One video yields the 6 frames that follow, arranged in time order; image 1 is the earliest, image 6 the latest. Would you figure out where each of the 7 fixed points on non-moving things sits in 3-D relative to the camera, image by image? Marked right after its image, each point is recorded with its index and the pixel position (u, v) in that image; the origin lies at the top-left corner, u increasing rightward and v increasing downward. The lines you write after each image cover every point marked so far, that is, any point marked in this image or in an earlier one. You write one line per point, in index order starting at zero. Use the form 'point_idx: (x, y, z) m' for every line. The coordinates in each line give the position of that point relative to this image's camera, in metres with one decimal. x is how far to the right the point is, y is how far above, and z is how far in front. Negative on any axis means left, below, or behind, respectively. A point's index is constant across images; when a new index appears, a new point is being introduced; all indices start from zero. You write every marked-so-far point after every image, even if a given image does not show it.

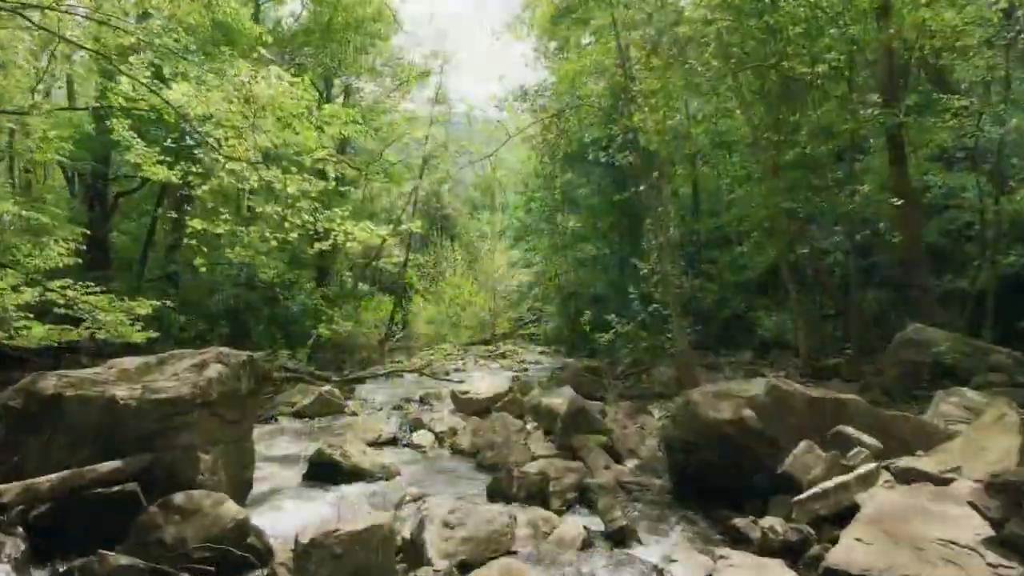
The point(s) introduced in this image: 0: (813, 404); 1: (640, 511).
0: (+2.3, -0.9, +5.9) m
1: (+1.0, -1.7, +6.0) m
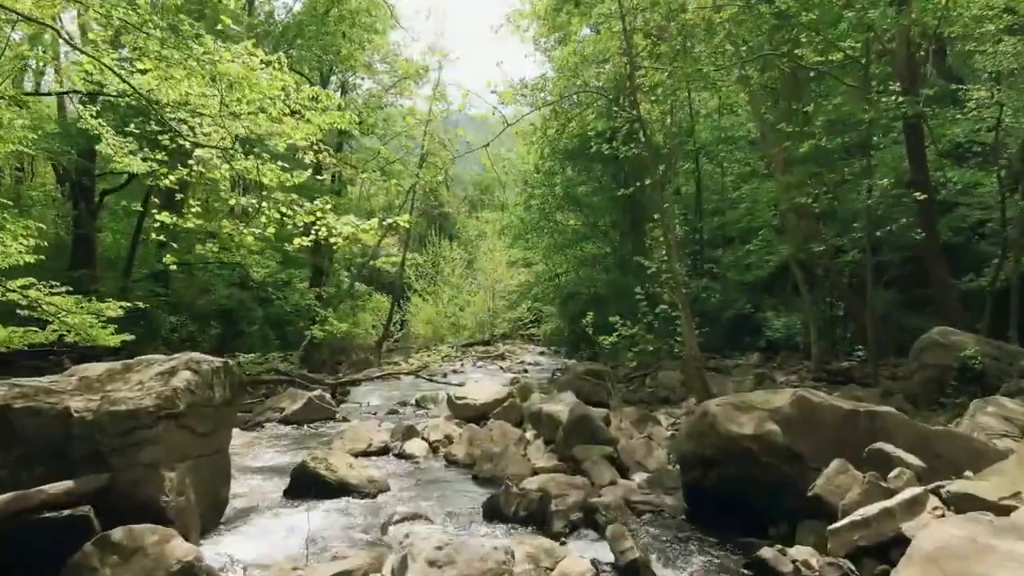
0: (+2.3, -0.9, +5.3) m
1: (+1.0, -1.7, +5.4) m
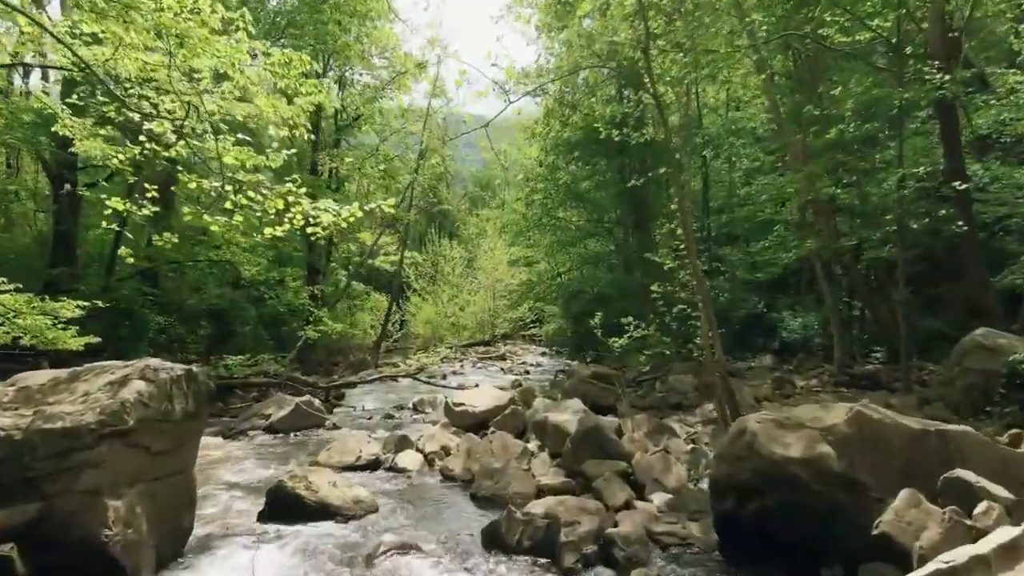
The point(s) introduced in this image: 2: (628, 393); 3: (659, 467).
0: (+2.3, -0.9, +4.5) m
1: (+1.0, -1.7, +4.6) m
2: (+2.0, -1.8, +13.1) m
3: (+1.3, -1.6, +7.2) m
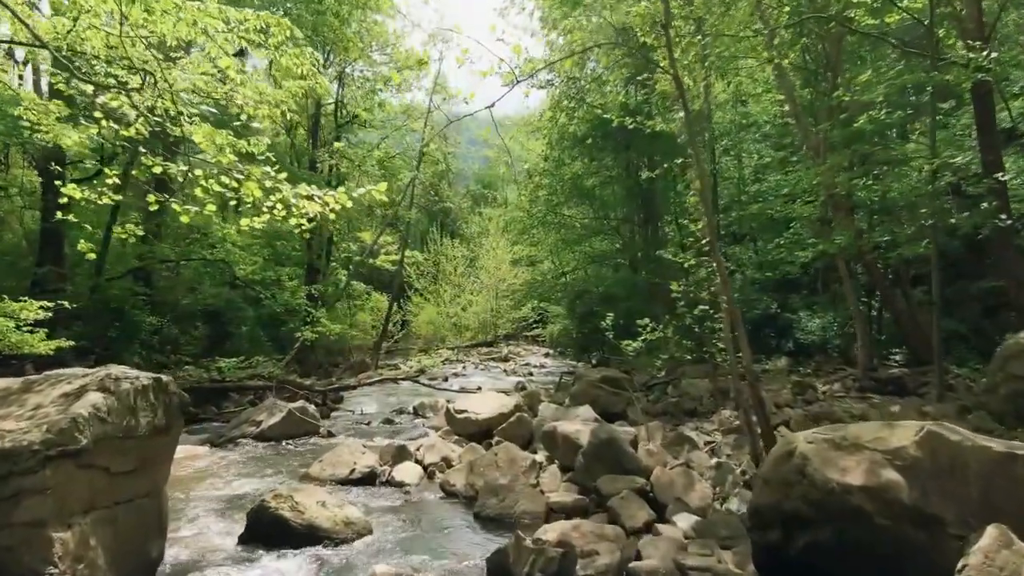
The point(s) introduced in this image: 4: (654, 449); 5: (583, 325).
0: (+2.4, -0.9, +3.9) m
1: (+1.0, -1.7, +4.0) m
2: (+2.0, -1.7, +12.4) m
3: (+1.4, -1.6, +6.5) m
4: (+1.4, -1.5, +7.5) m
5: (+1.7, -0.9, +19.0) m
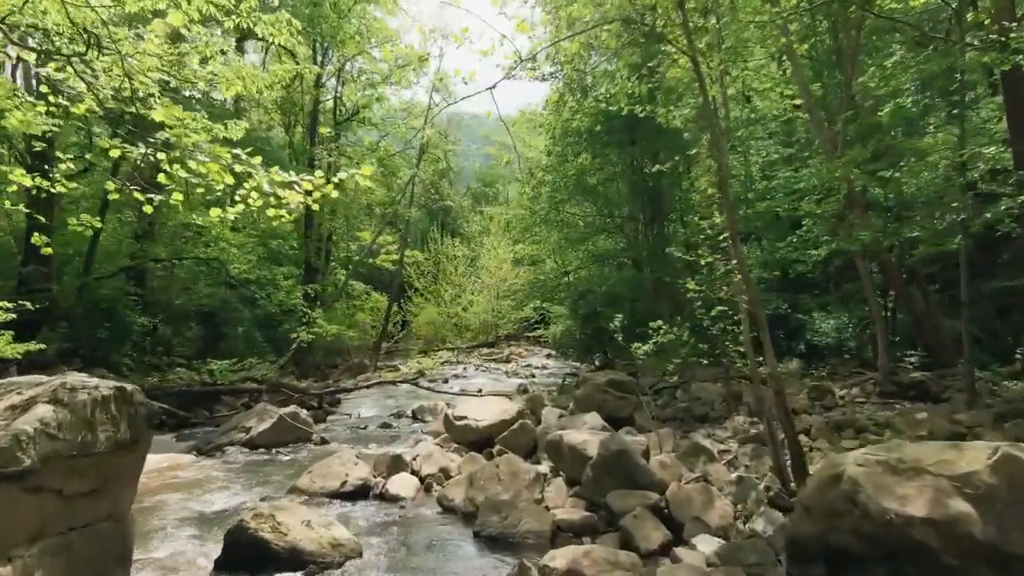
0: (+2.4, -0.8, +3.3) m
1: (+1.1, -1.7, +3.4) m
2: (+2.1, -1.7, +11.9) m
3: (+1.4, -1.6, +6.0) m
4: (+1.4, -1.5, +7.0) m
5: (+1.8, -0.9, +18.5) m
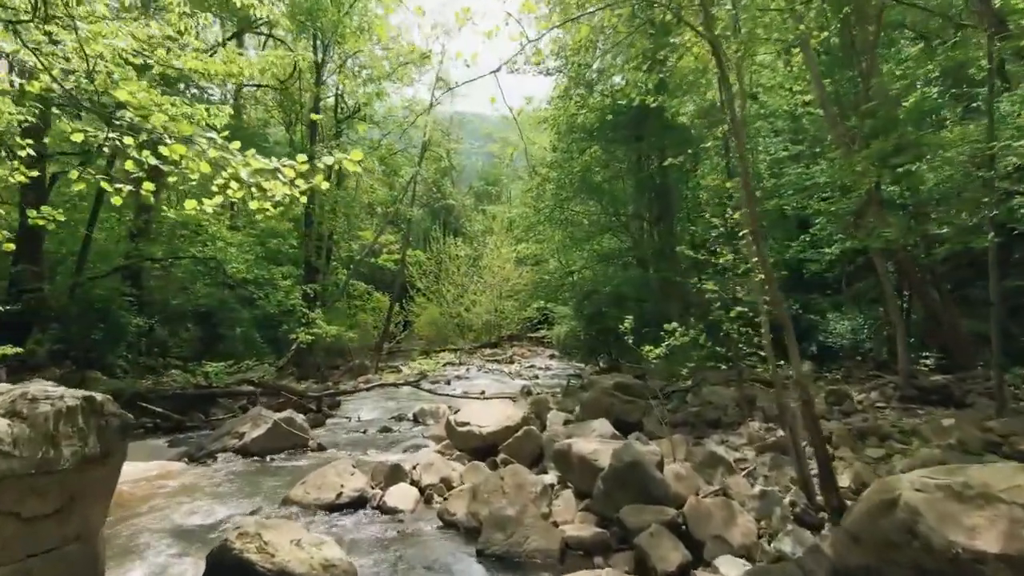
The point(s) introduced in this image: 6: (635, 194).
0: (+2.4, -0.8, +2.9) m
1: (+1.1, -1.7, +3.0) m
2: (+2.1, -1.7, +11.4) m
3: (+1.5, -1.6, +5.5) m
4: (+1.4, -1.5, +6.5) m
5: (+1.8, -0.9, +18.1) m
6: (+2.9, +2.2, +18.3) m
